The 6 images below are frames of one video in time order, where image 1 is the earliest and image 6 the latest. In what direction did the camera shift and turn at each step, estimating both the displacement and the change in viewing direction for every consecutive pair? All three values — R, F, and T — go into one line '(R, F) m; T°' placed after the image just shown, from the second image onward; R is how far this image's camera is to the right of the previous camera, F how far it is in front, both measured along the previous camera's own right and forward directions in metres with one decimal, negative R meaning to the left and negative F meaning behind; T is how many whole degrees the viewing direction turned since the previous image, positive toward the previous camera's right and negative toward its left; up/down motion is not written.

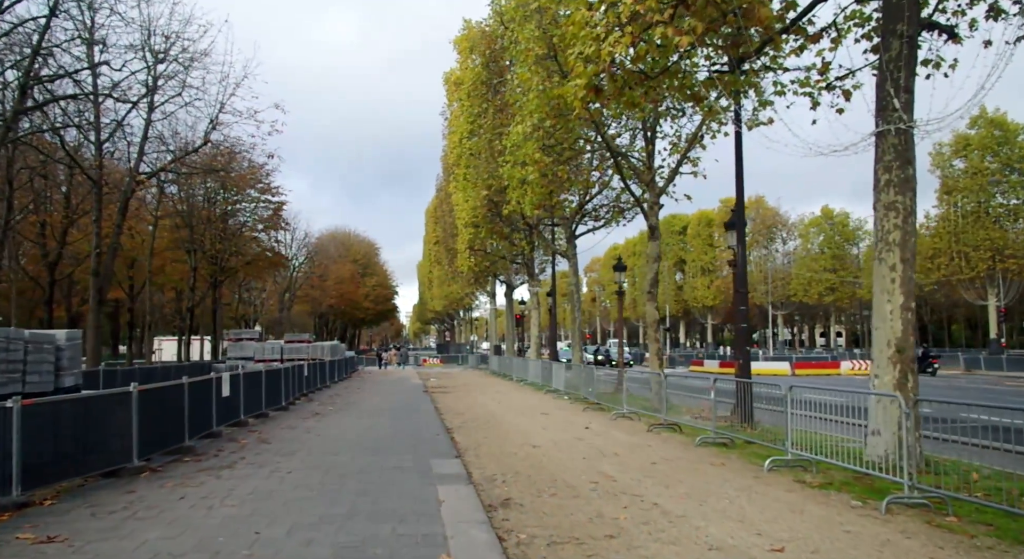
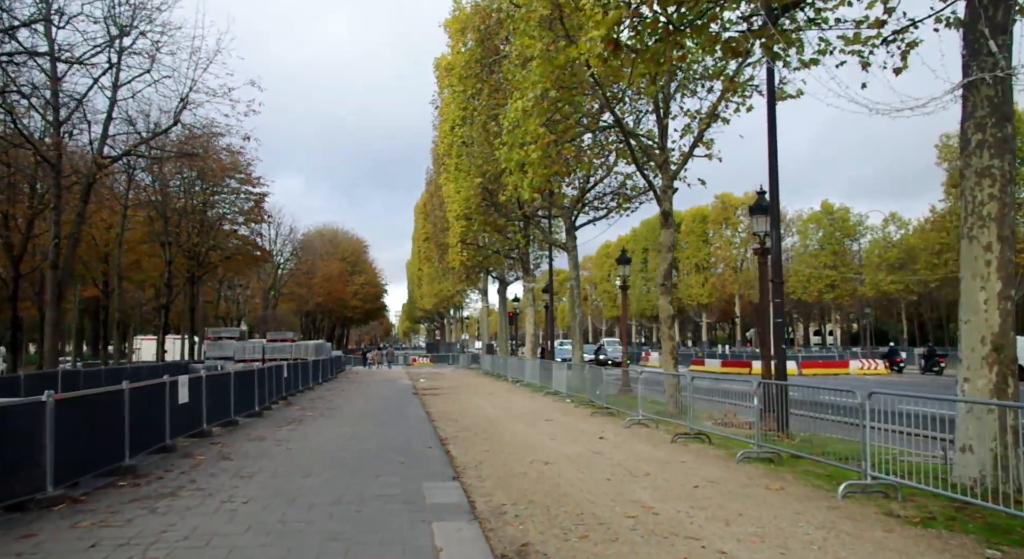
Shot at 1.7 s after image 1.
(-0.3, +1.9) m; +1°
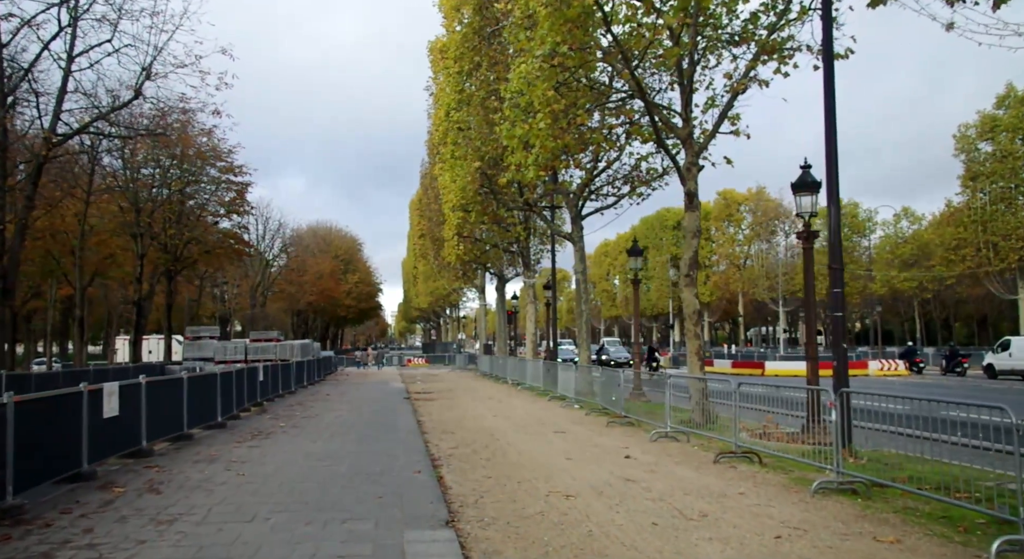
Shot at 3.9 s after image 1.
(-0.2, +2.3) m; 0°
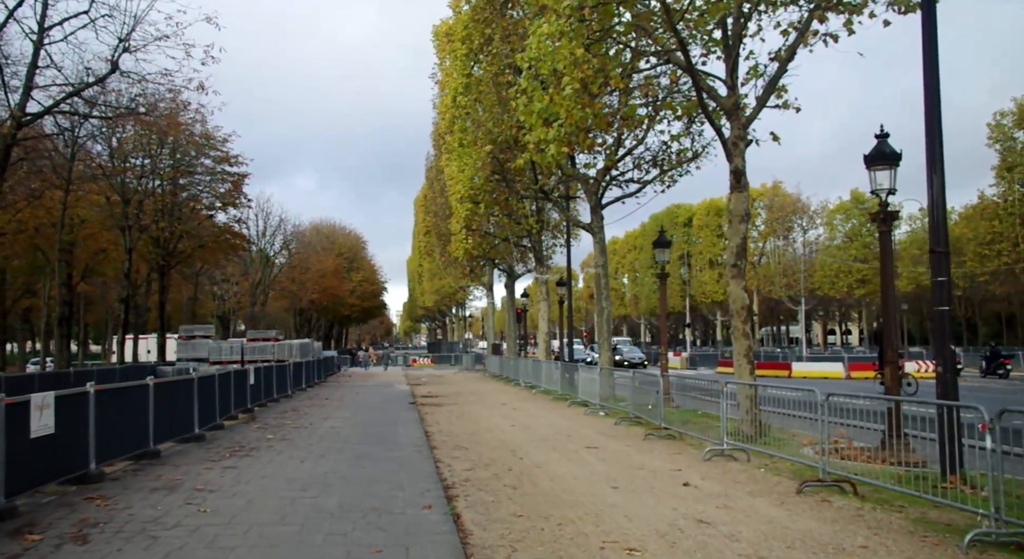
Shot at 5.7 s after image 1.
(-0.3, +2.0) m; 0°
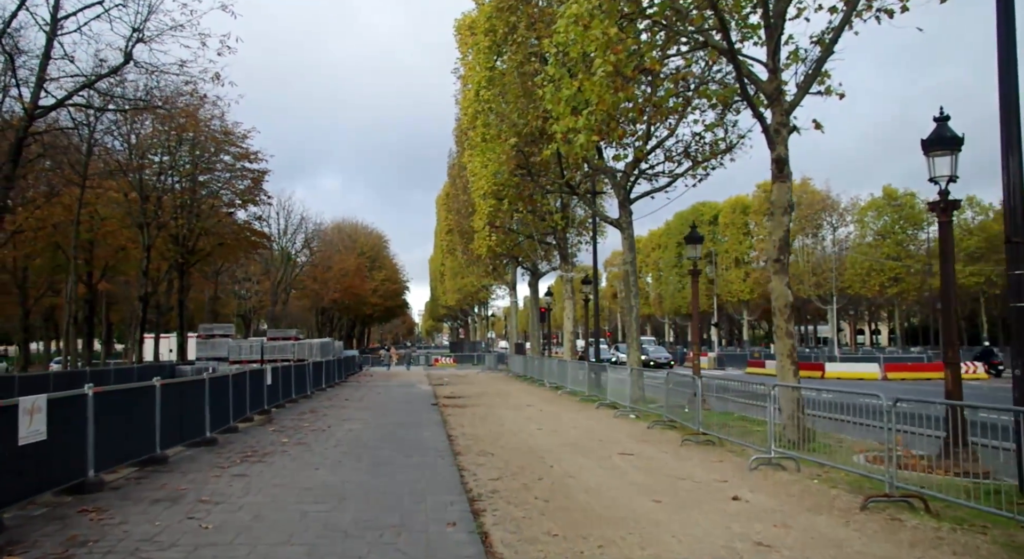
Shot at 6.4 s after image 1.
(-0.1, +0.8) m; -2°
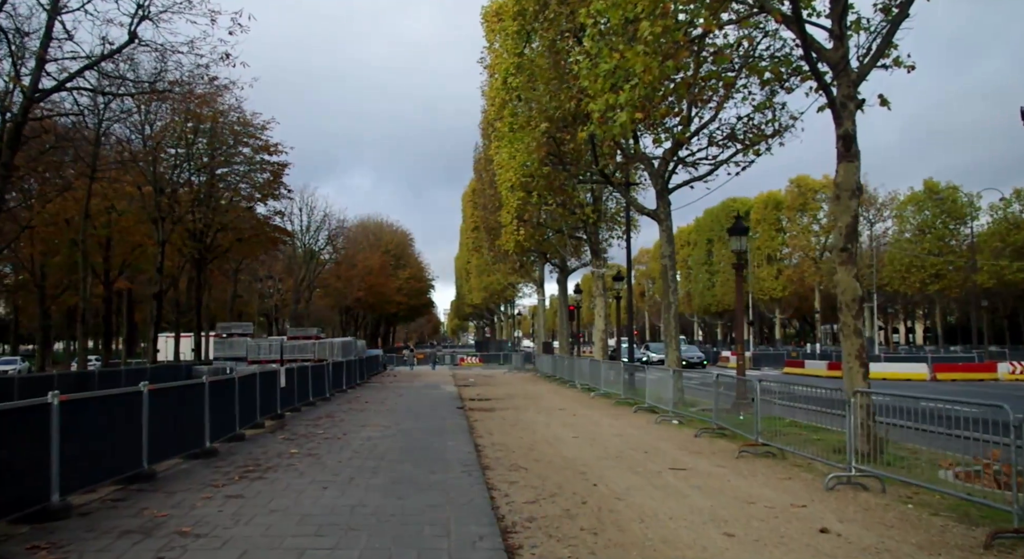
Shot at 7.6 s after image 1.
(-0.1, +1.3) m; -2°
